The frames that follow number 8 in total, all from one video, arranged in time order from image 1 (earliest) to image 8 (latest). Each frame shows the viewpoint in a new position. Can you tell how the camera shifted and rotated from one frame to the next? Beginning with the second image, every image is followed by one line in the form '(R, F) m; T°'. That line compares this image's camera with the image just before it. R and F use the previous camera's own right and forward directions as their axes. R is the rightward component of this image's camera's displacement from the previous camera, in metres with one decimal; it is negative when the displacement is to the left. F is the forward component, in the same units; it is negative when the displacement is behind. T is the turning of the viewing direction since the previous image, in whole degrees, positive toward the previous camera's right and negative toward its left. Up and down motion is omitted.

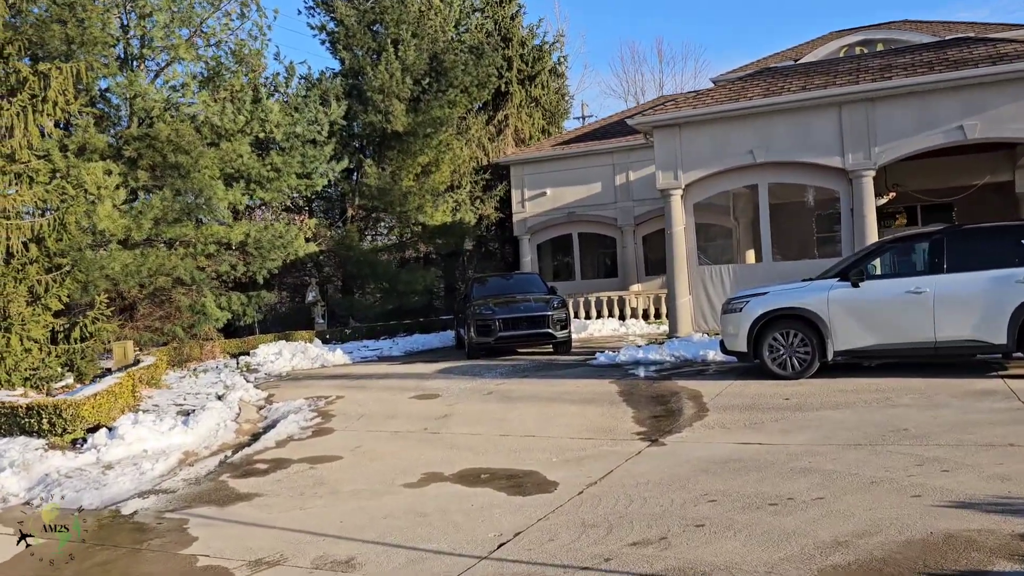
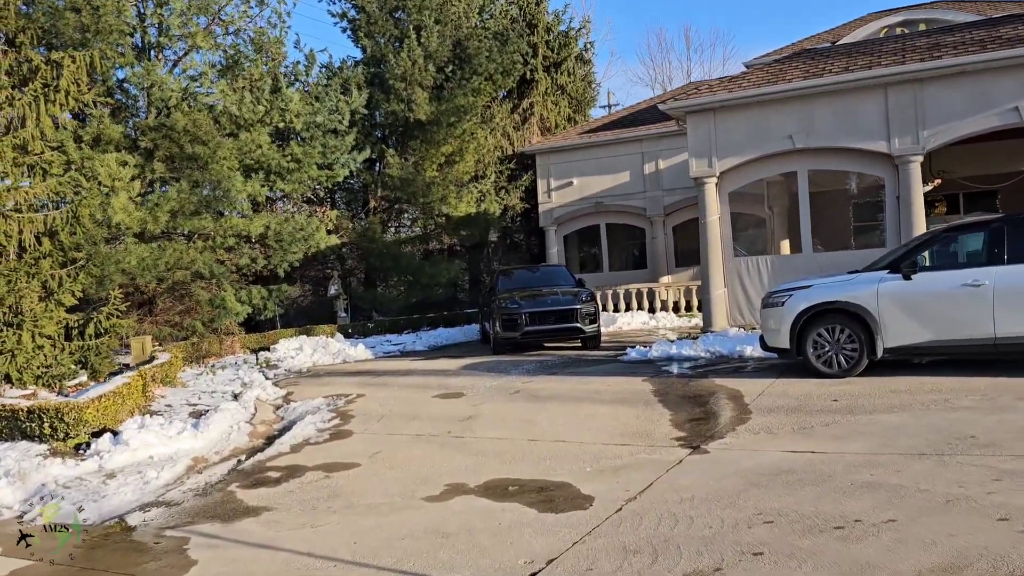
(0.0, +0.5) m; -2°
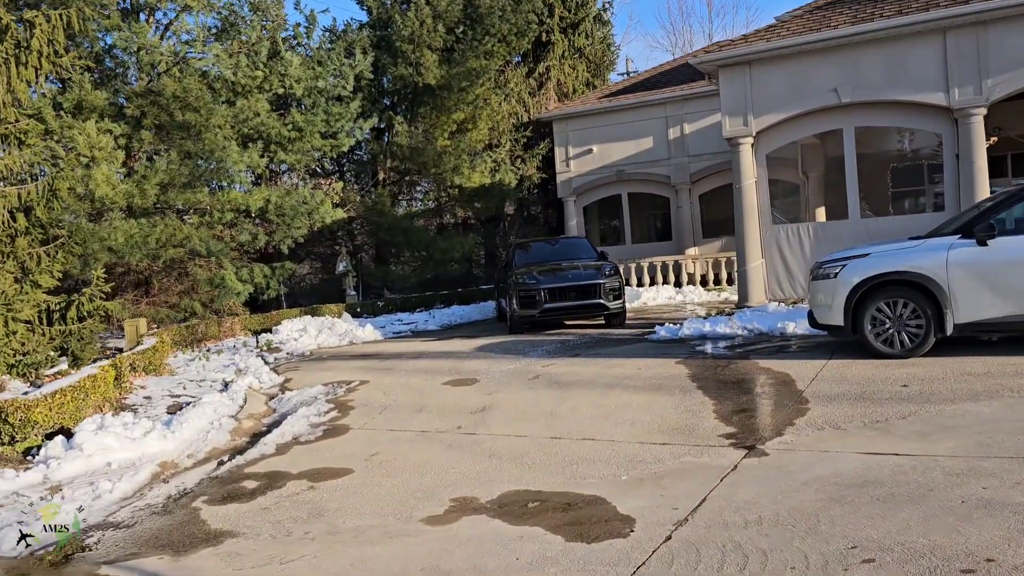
(0.0, +1.0) m; -1°
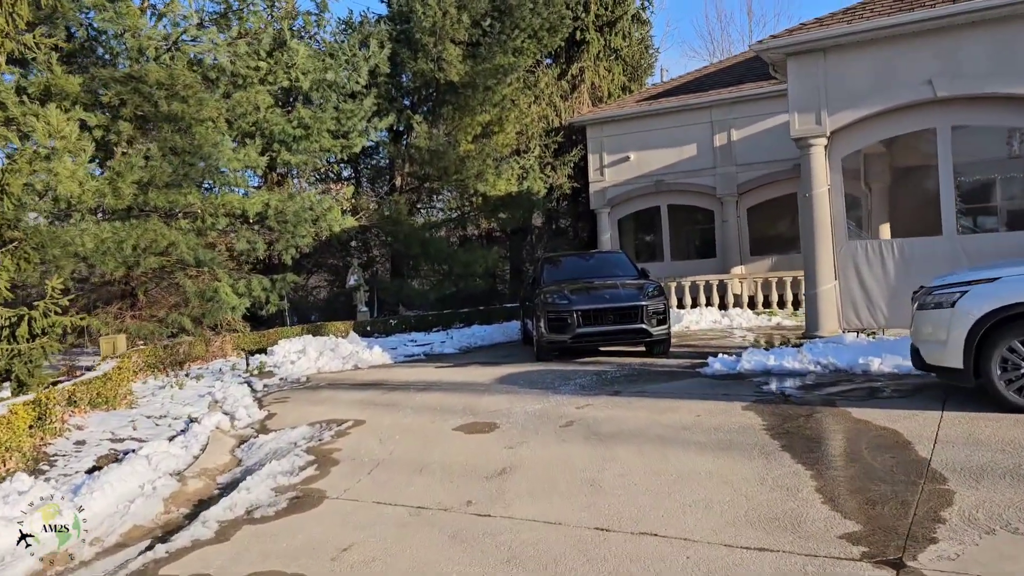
(0.0, +1.7) m; -2°
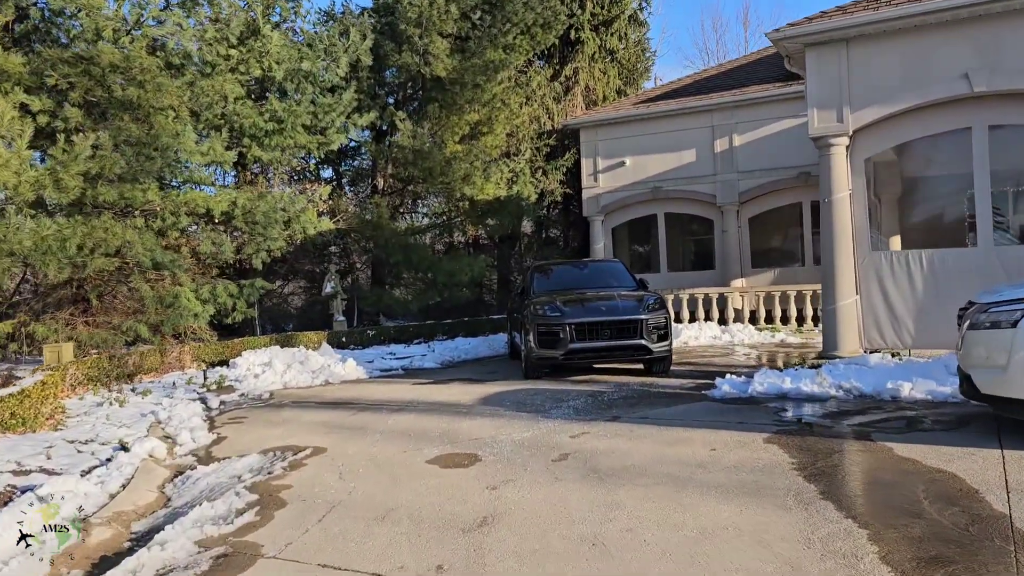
(0.0, +1.0) m; +1°
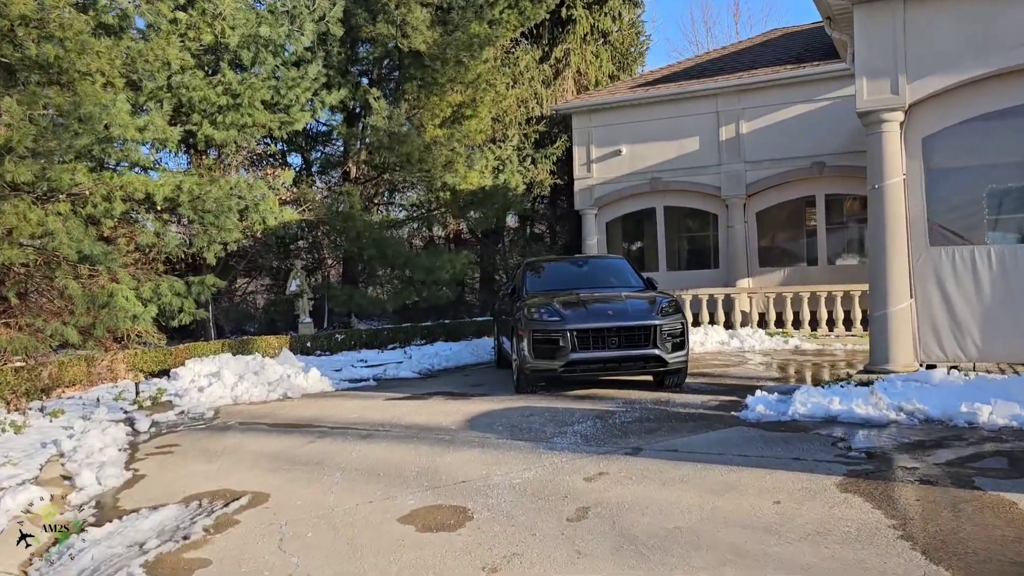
(-0.1, +1.5) m; +2°
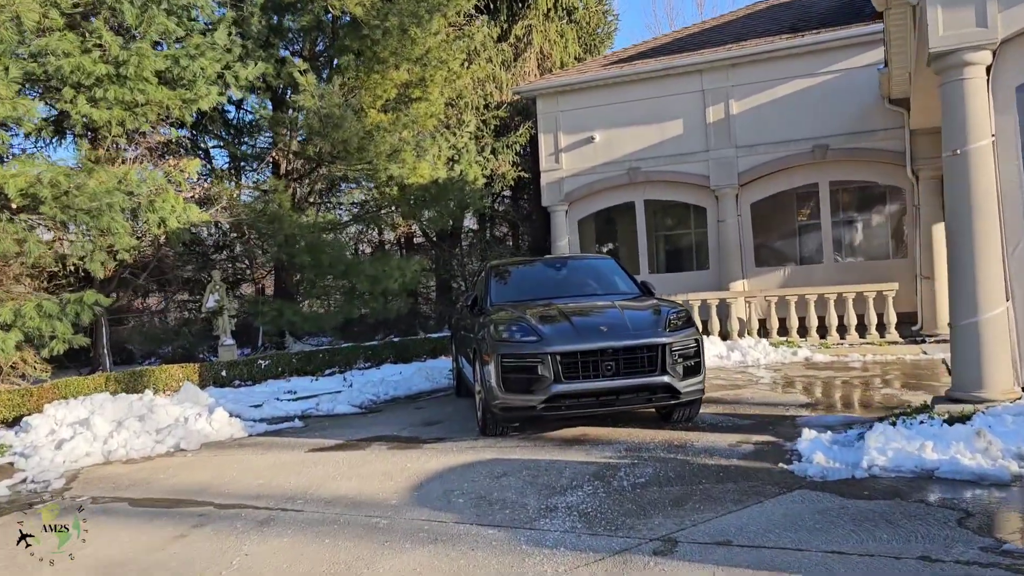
(0.0, +2.1) m; +3°
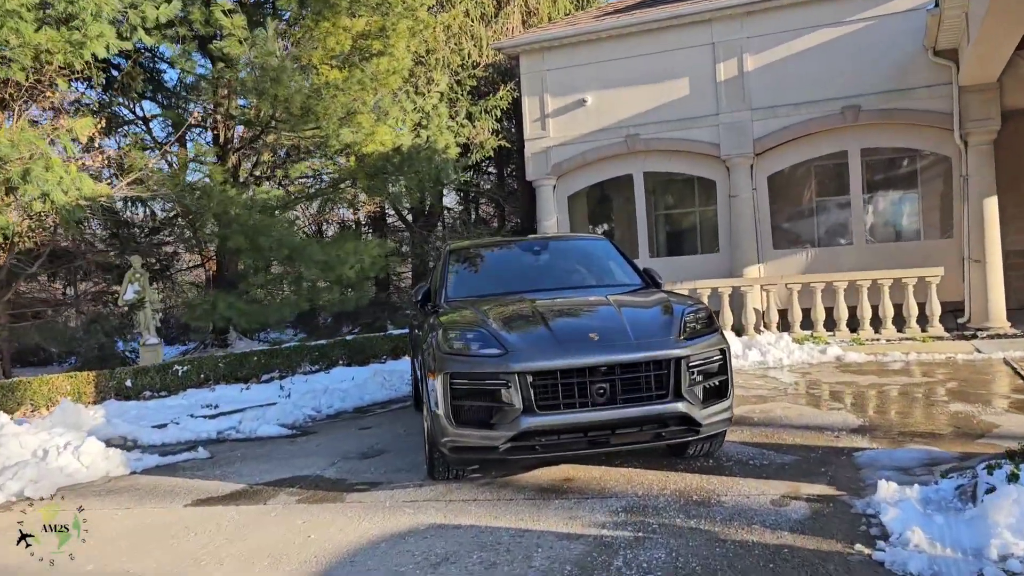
(+0.2, +1.8) m; 0°
